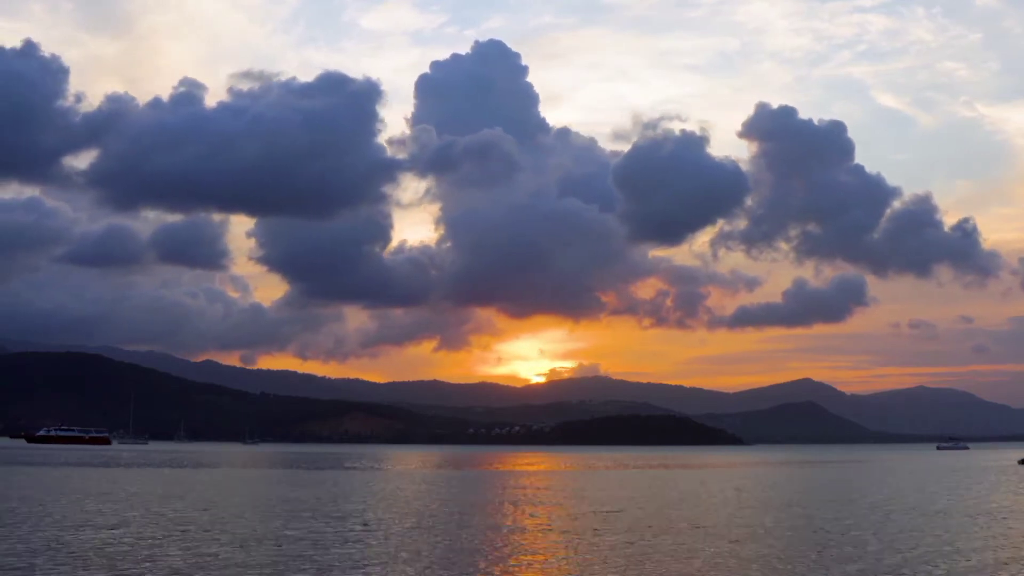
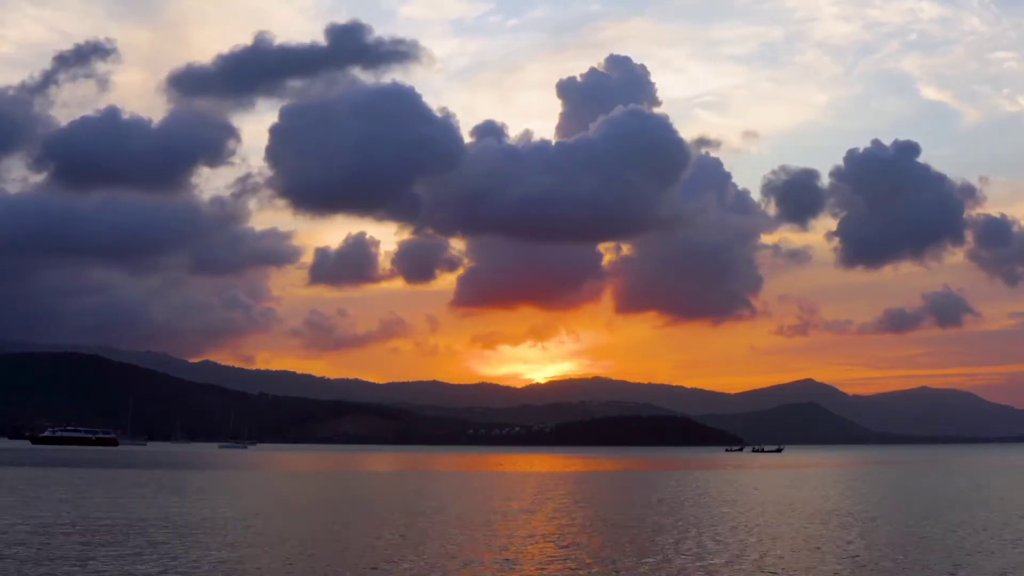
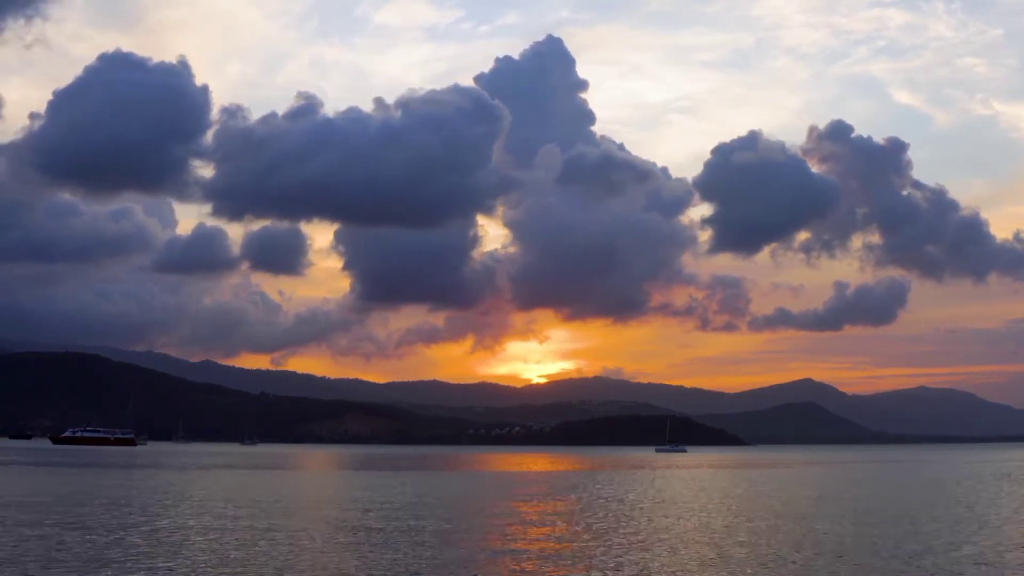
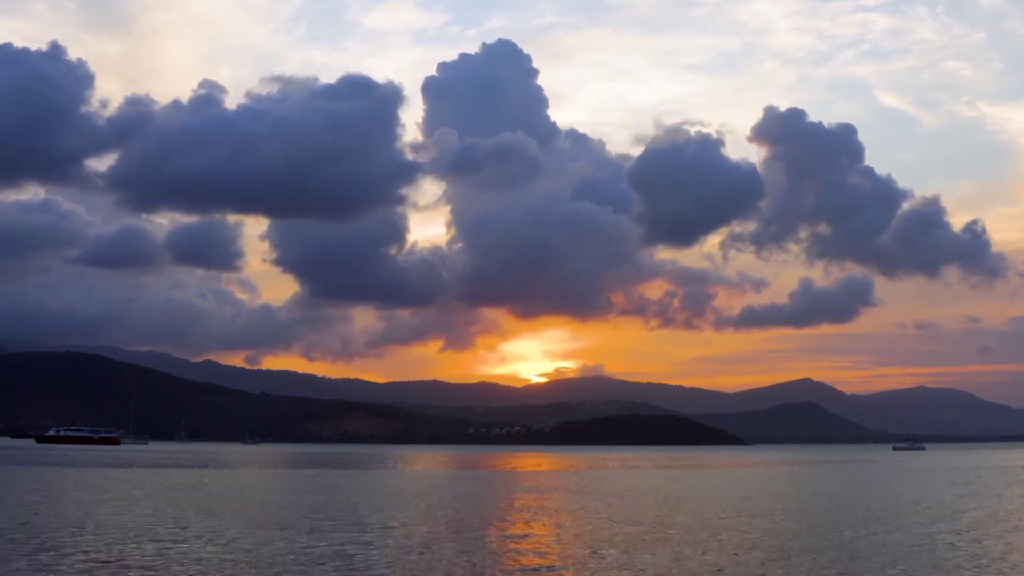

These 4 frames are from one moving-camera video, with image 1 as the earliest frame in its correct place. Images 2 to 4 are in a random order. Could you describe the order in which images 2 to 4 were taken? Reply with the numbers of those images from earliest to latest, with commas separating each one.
4, 3, 2
